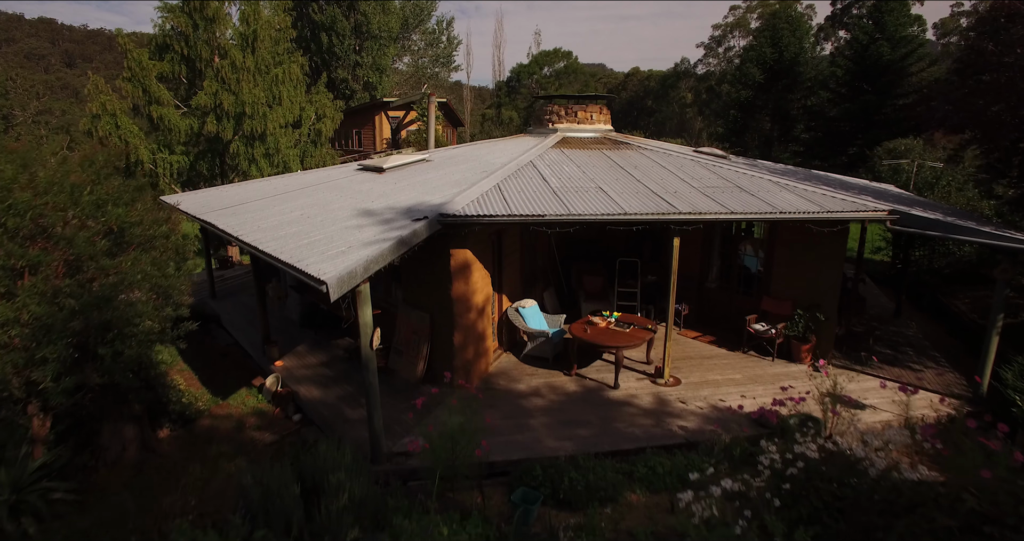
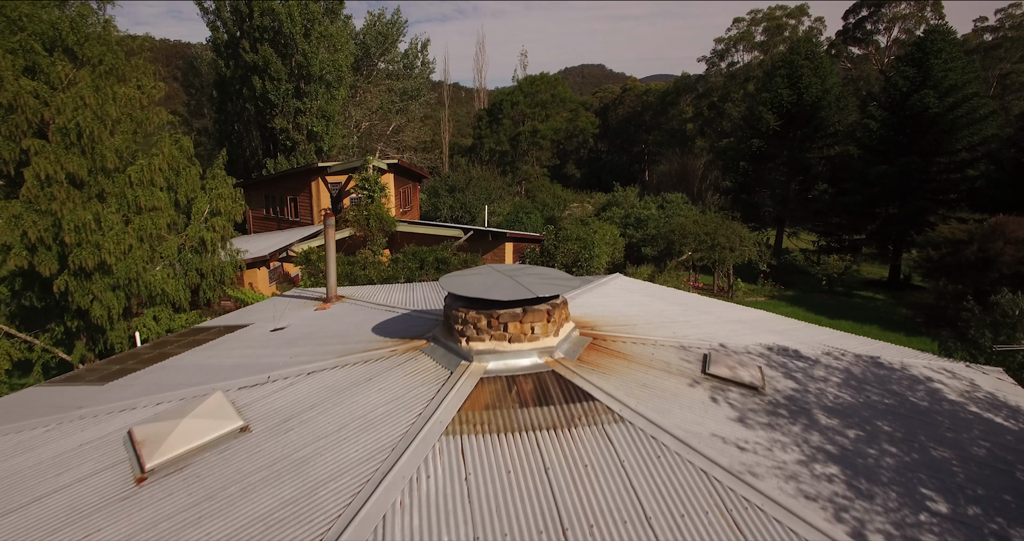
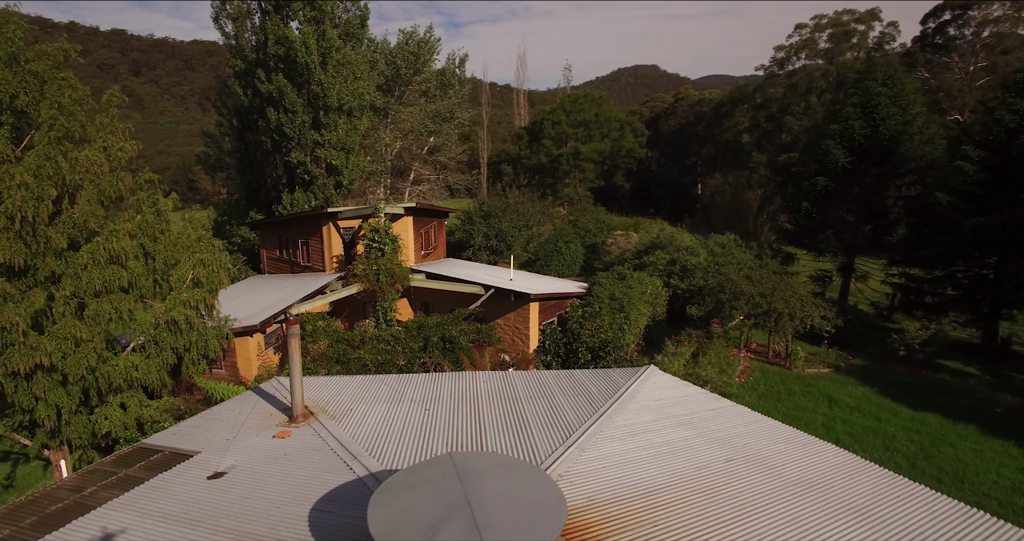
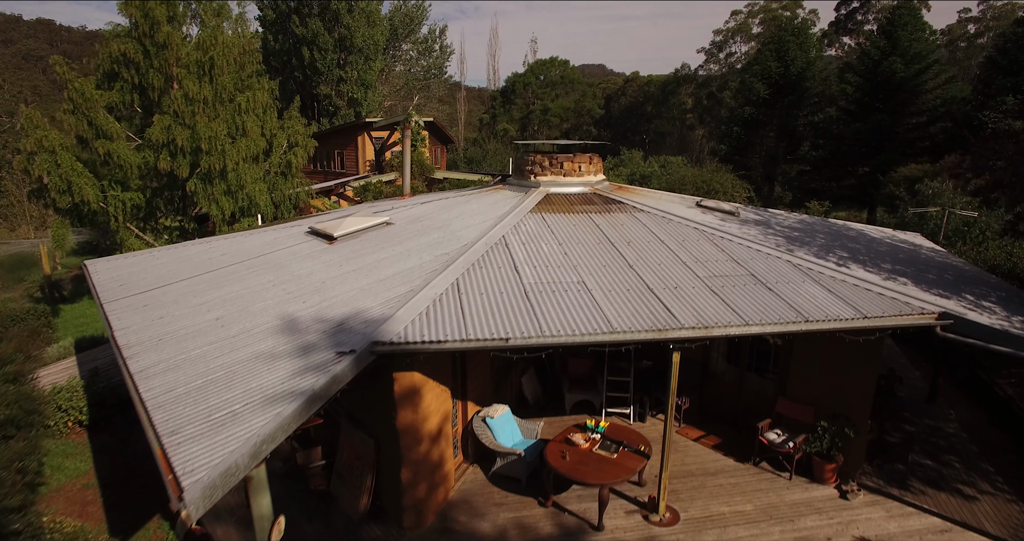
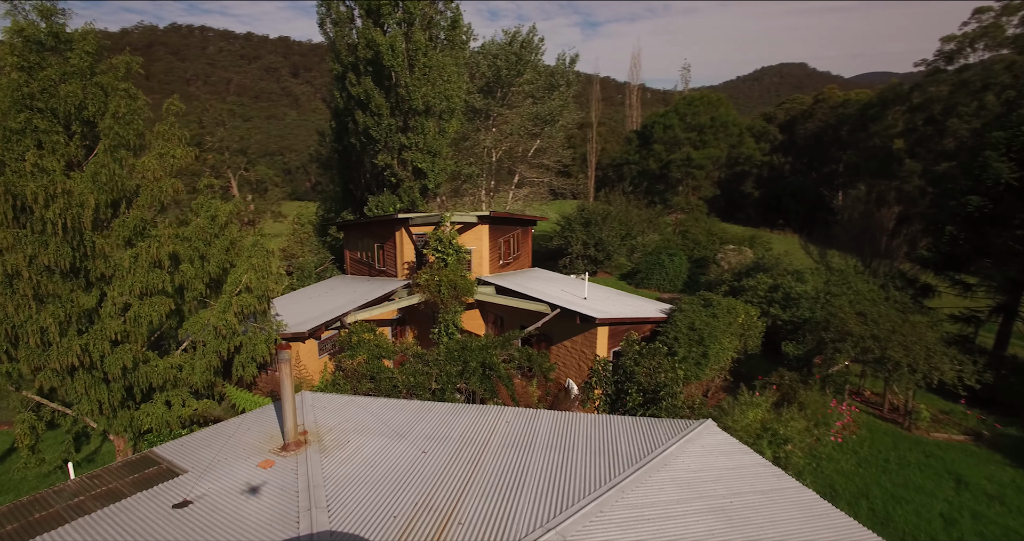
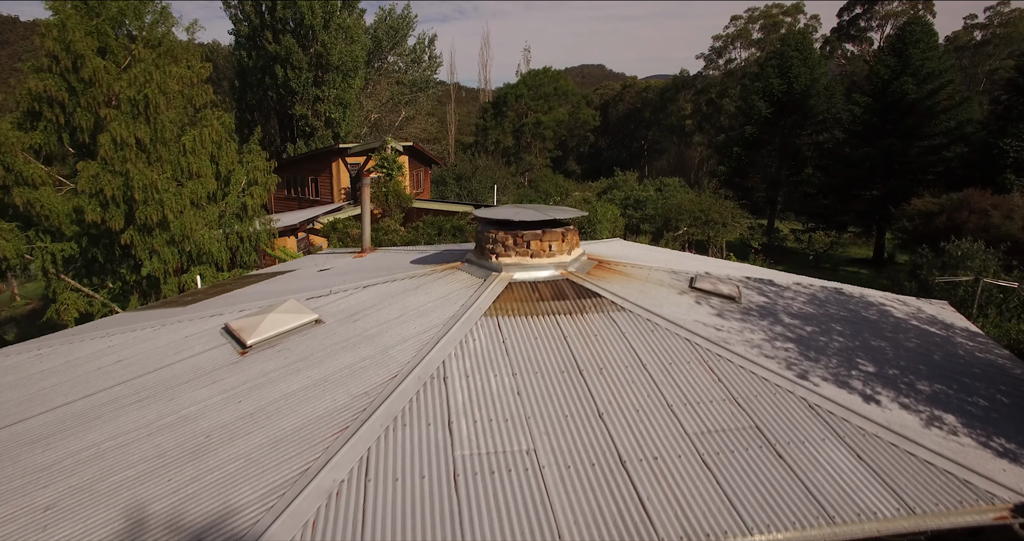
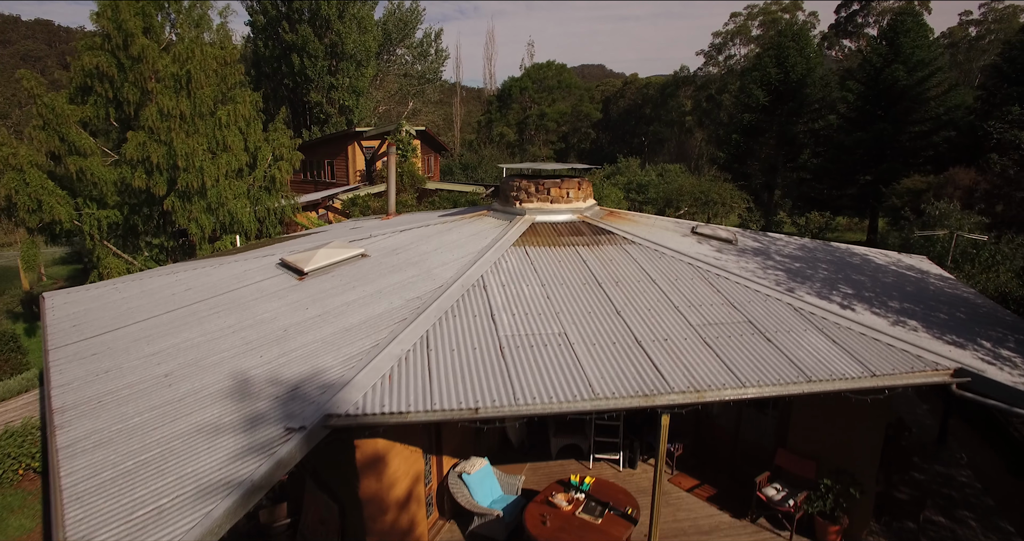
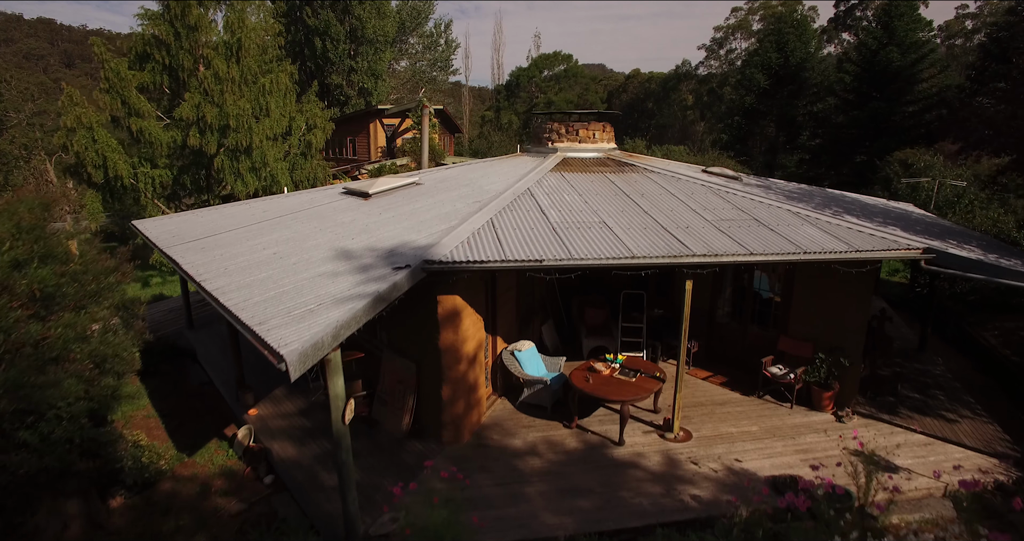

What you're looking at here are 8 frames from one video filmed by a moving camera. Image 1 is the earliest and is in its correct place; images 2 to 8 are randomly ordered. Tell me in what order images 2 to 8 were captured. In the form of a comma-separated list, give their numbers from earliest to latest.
8, 4, 7, 6, 2, 3, 5
